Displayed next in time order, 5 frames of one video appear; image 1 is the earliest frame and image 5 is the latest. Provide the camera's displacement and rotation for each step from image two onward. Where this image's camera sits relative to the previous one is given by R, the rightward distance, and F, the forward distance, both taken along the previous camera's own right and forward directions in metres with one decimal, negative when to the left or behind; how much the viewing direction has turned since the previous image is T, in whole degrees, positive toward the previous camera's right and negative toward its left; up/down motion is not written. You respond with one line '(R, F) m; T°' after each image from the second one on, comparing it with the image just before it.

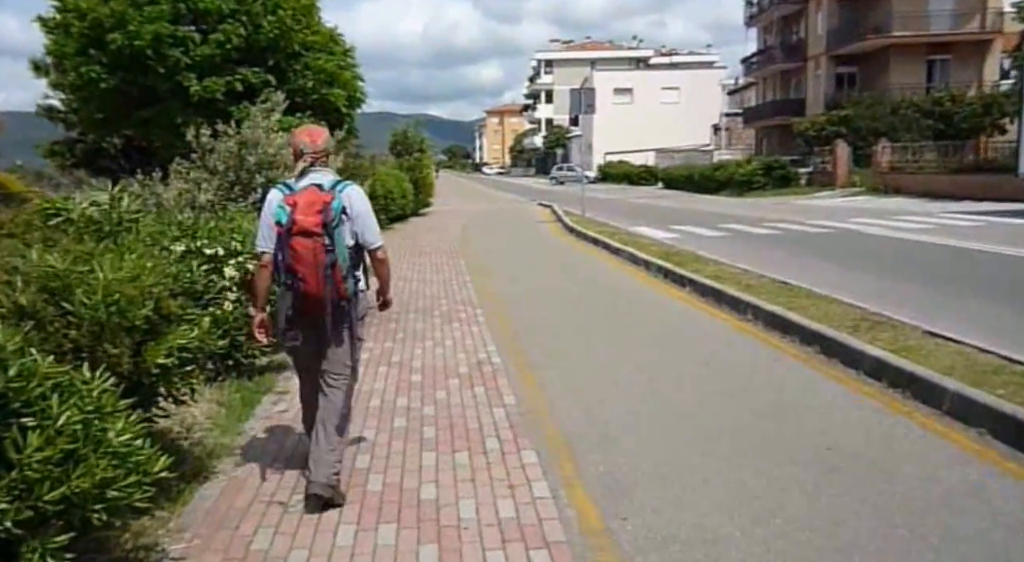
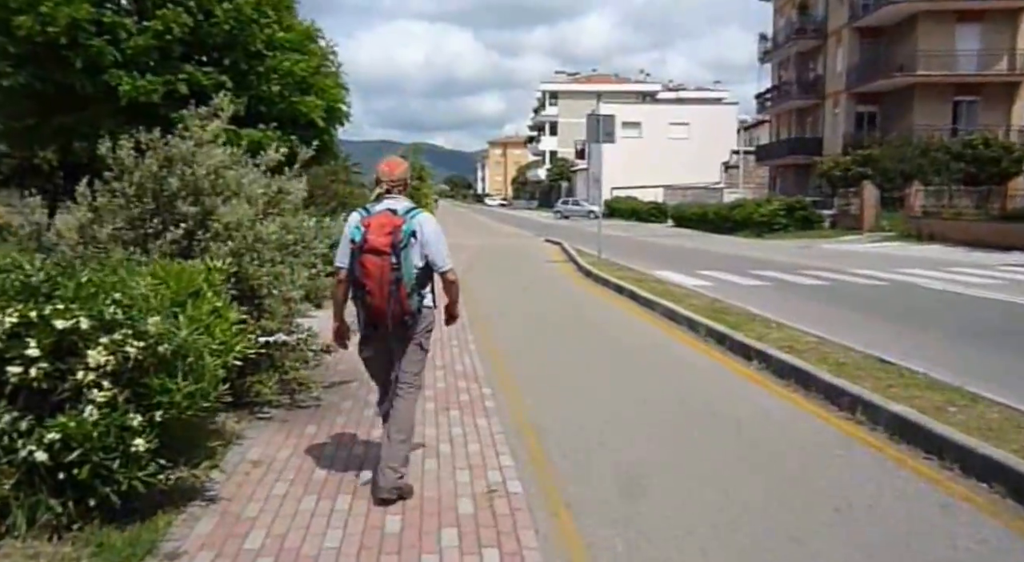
(-0.2, +2.2) m; 0°
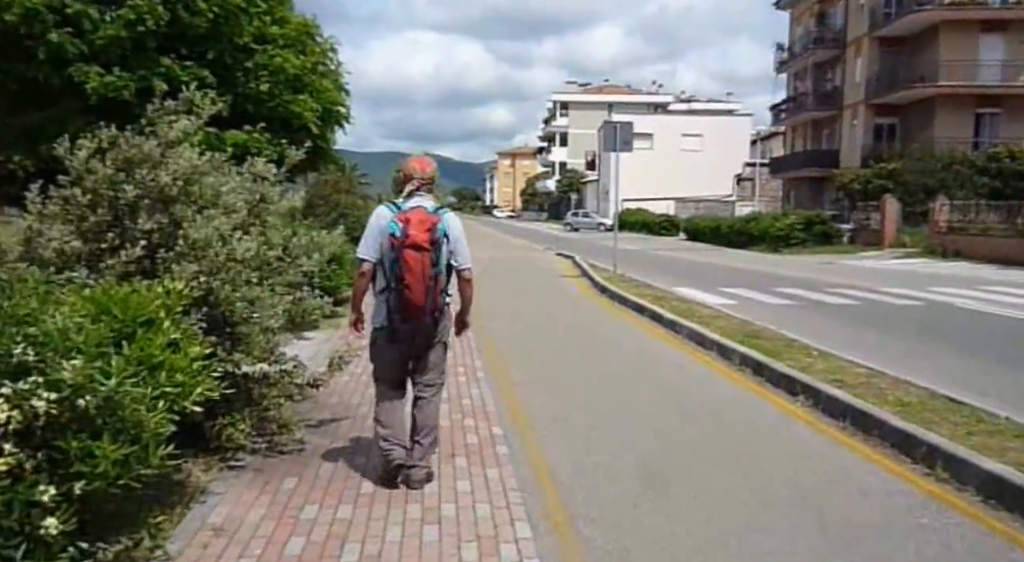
(-0.1, +0.9) m; -1°
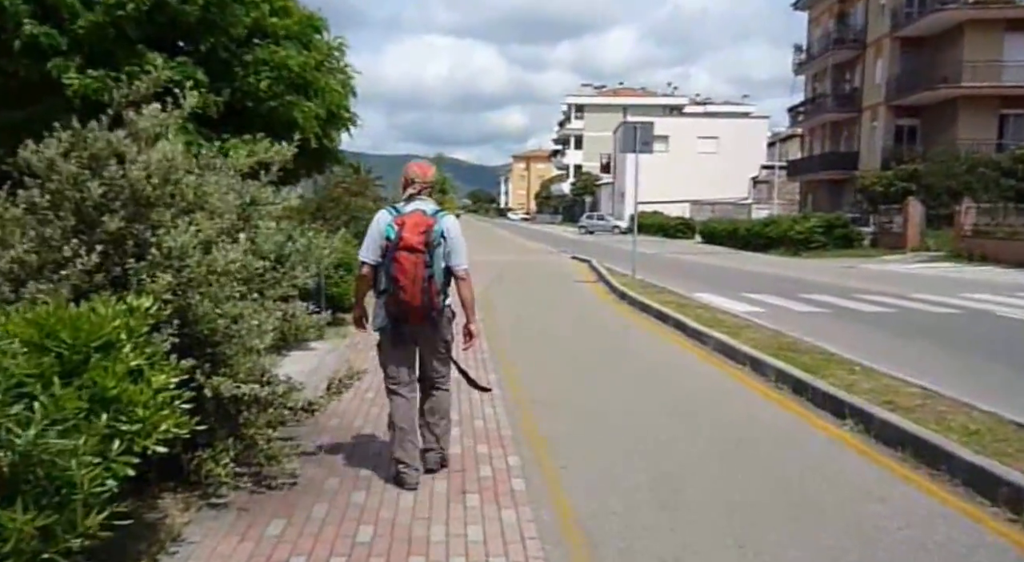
(0.0, +0.6) m; -1°
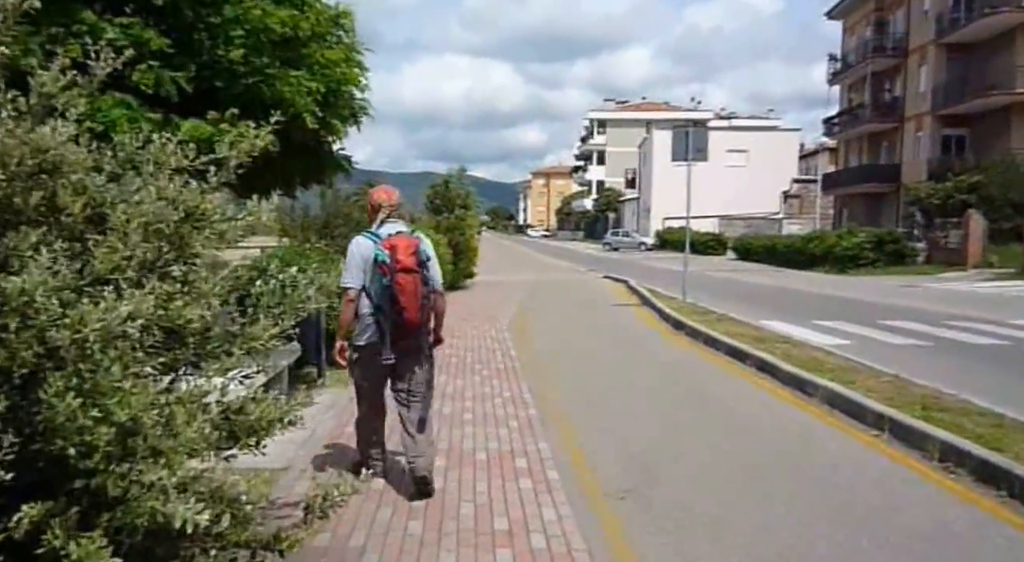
(-0.3, +2.1) m; -2°
